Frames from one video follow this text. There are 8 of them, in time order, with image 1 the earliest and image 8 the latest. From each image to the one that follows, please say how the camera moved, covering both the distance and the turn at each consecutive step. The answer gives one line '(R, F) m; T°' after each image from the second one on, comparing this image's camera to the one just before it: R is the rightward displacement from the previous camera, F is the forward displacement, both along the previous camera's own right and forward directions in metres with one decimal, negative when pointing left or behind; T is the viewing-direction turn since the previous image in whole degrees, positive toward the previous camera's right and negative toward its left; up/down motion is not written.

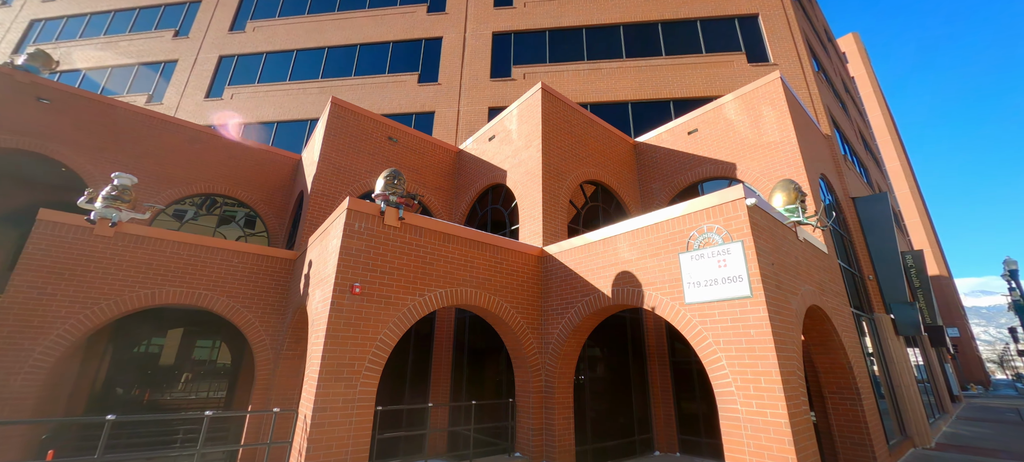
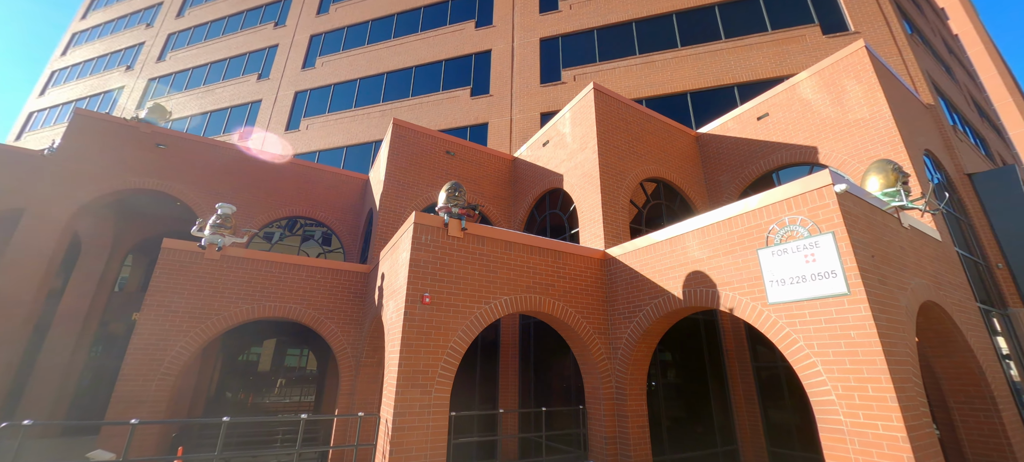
(0.0, 0.0) m; -8°
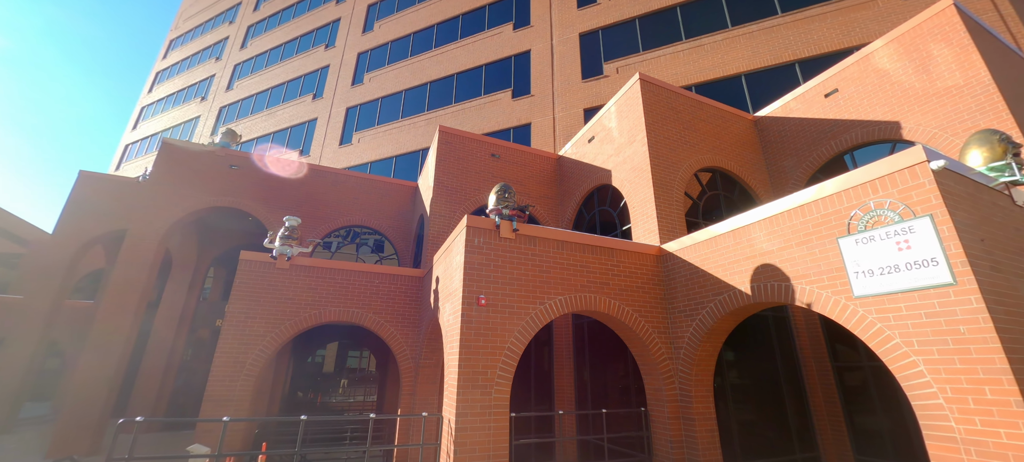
(-0.1, 0.0) m; -7°
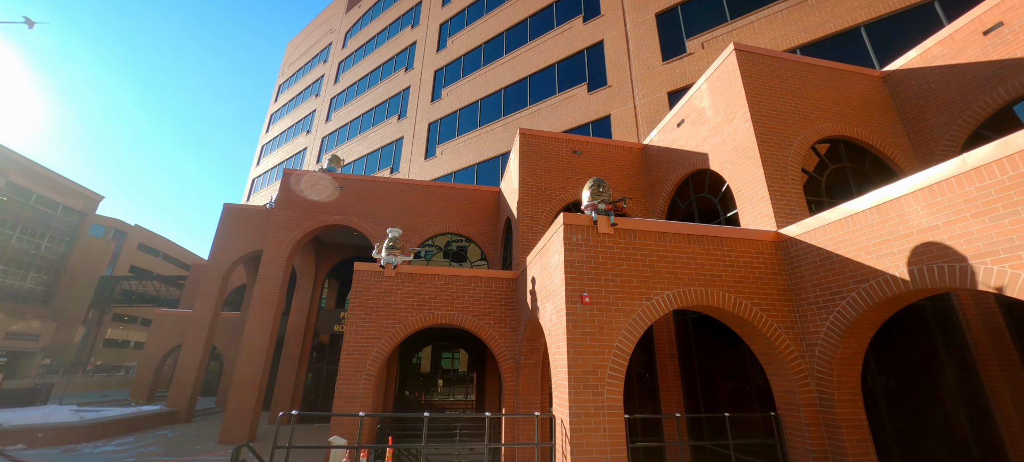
(-0.3, 0.0) m; -11°
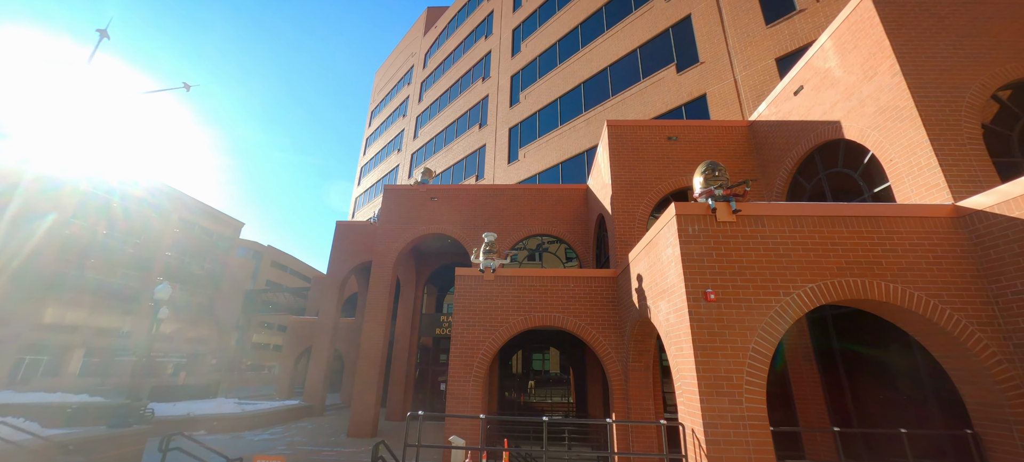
(-0.3, +0.2) m; -12°
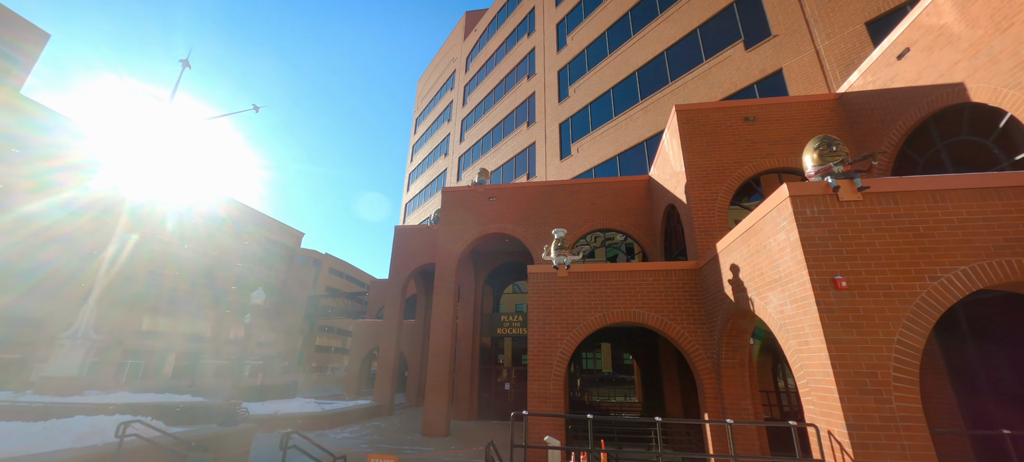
(-0.7, +0.1) m; -6°
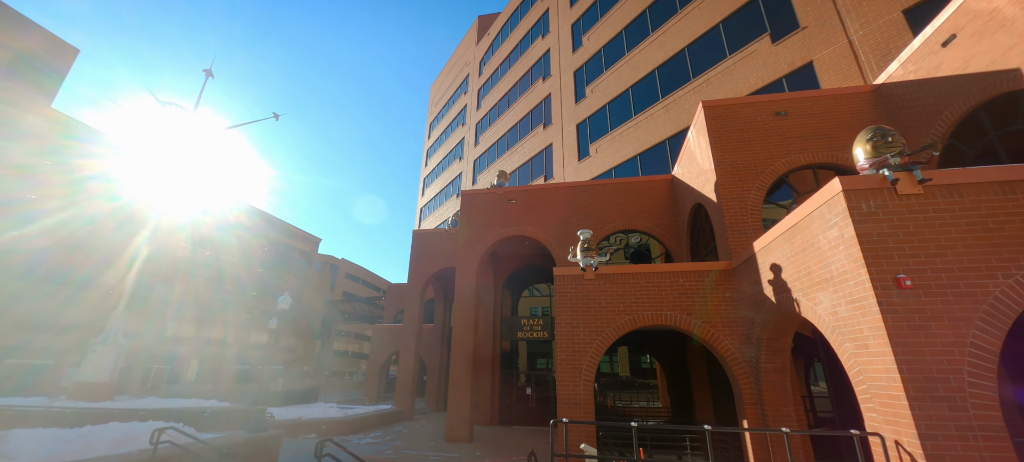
(-0.3, +0.2) m; -2°
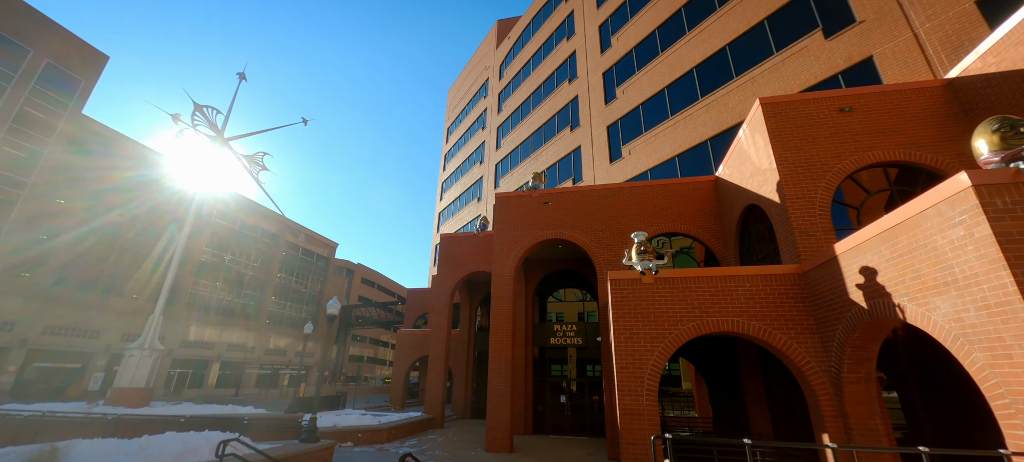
(-1.0, +0.3) m; -1°
